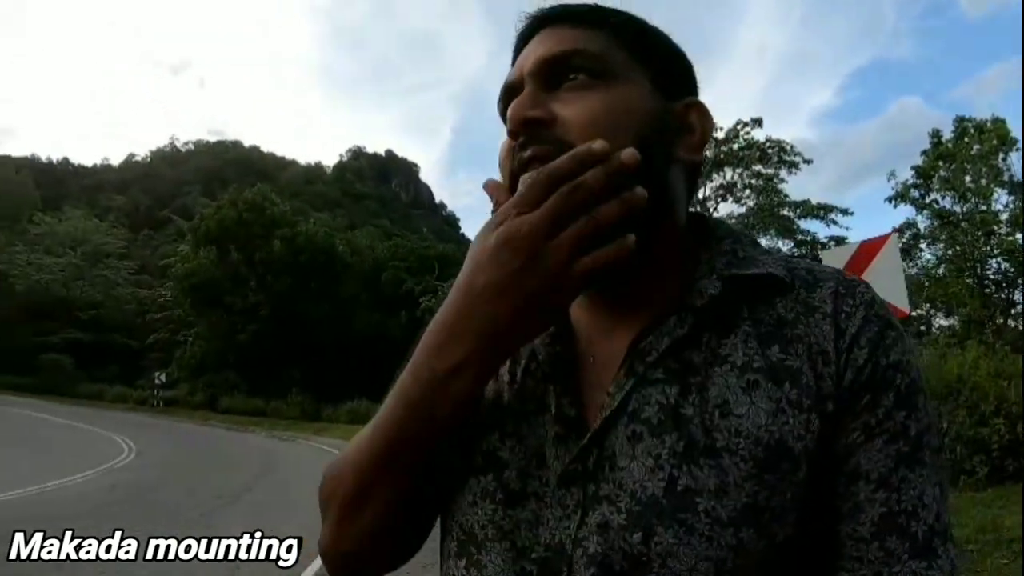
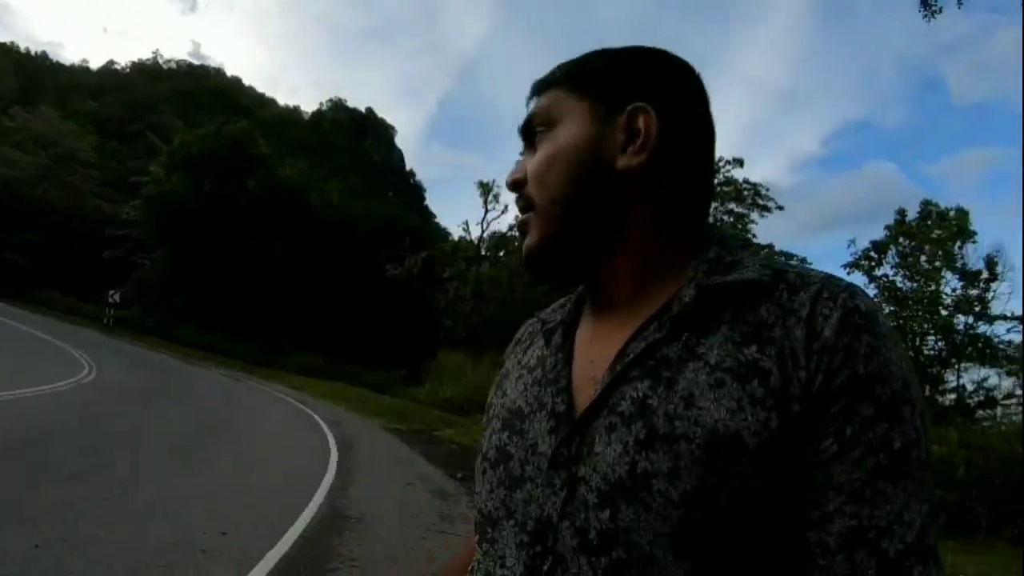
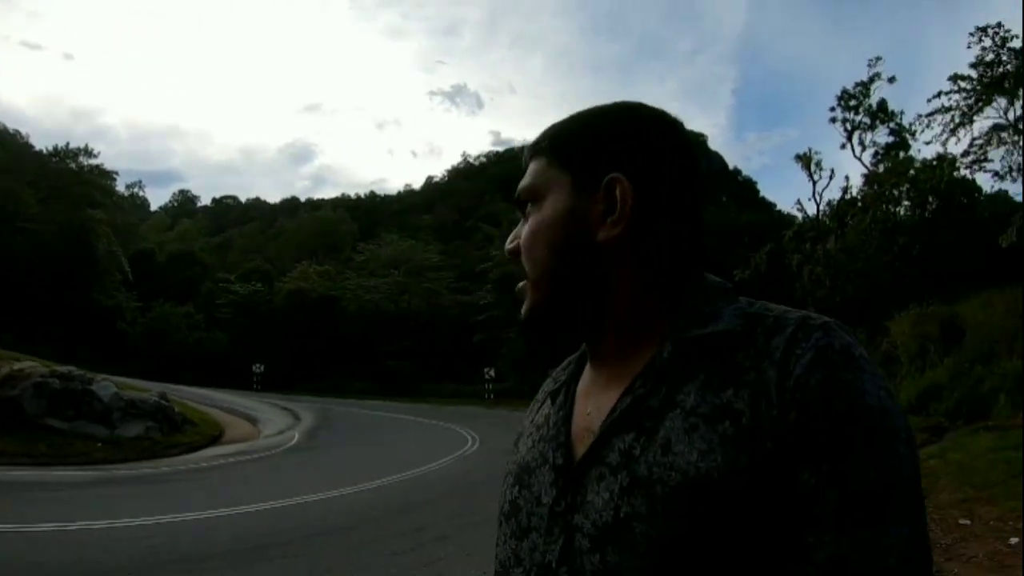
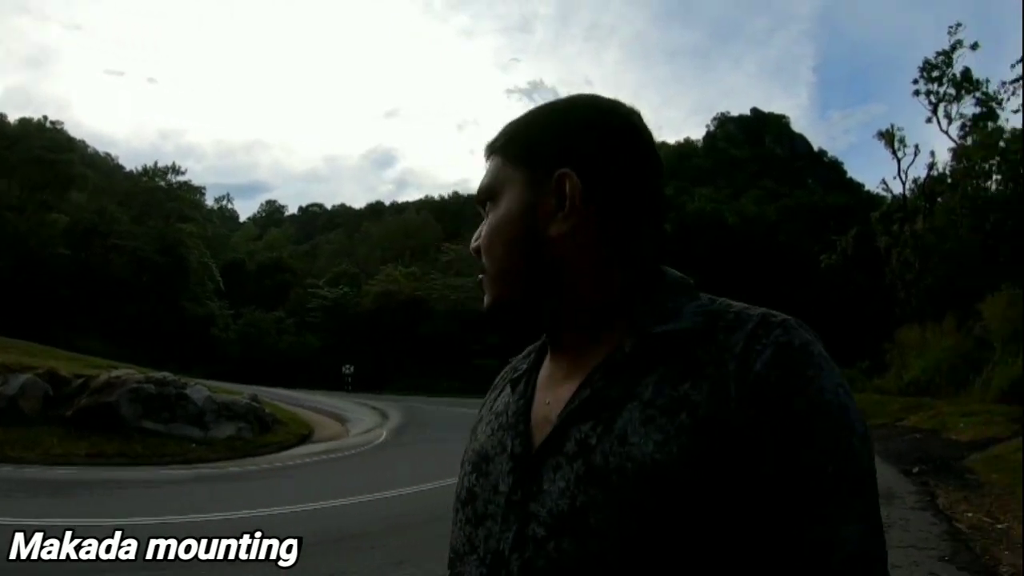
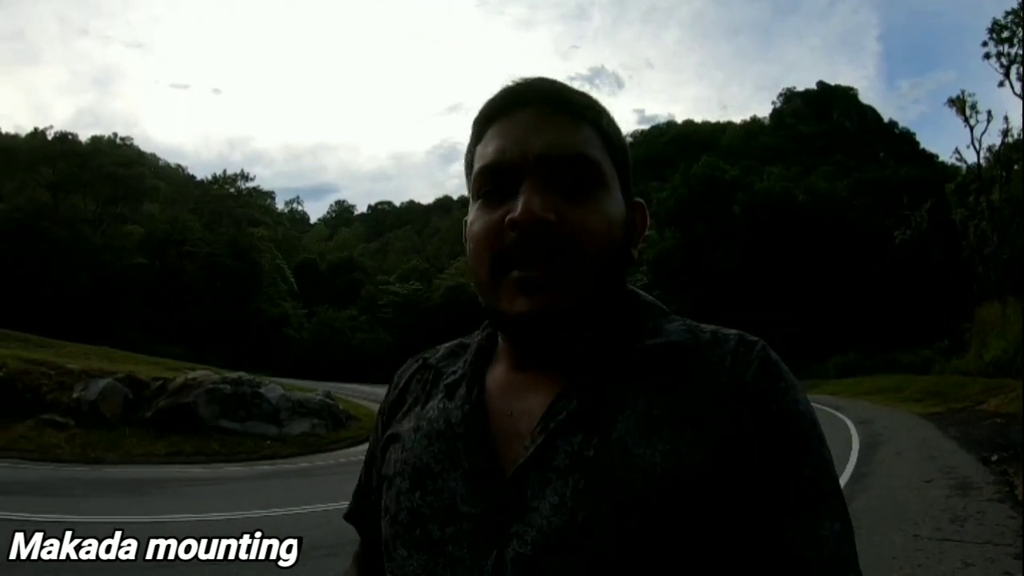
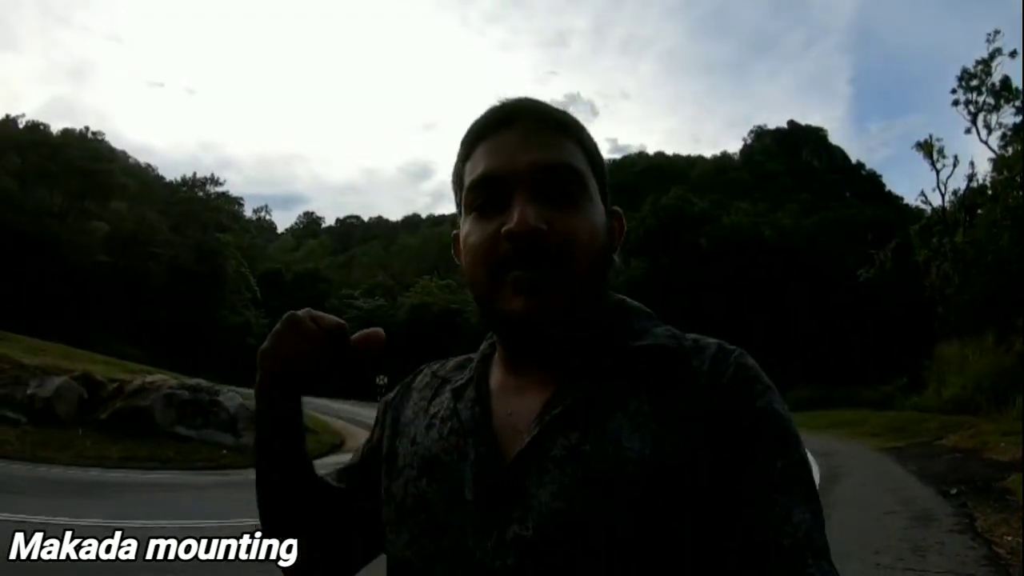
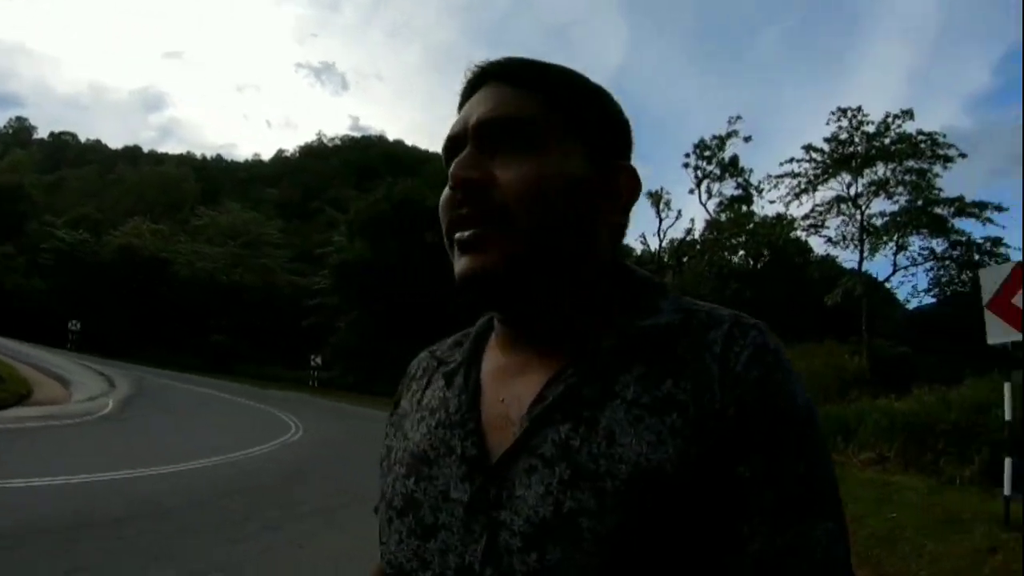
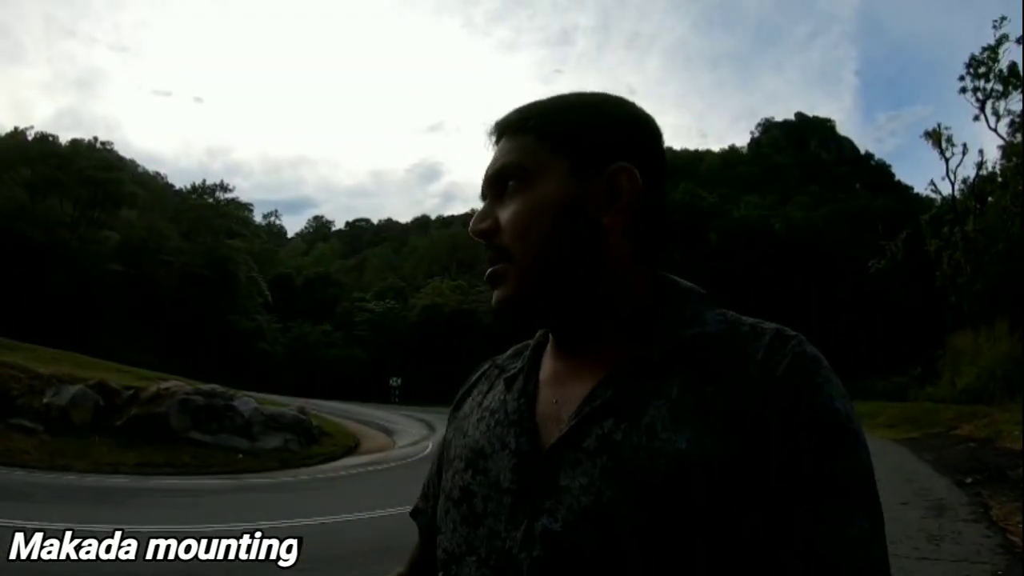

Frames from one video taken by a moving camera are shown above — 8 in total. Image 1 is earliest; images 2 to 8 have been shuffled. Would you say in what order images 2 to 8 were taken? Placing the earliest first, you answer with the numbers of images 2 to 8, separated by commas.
6, 8, 5, 4, 3, 7, 2
